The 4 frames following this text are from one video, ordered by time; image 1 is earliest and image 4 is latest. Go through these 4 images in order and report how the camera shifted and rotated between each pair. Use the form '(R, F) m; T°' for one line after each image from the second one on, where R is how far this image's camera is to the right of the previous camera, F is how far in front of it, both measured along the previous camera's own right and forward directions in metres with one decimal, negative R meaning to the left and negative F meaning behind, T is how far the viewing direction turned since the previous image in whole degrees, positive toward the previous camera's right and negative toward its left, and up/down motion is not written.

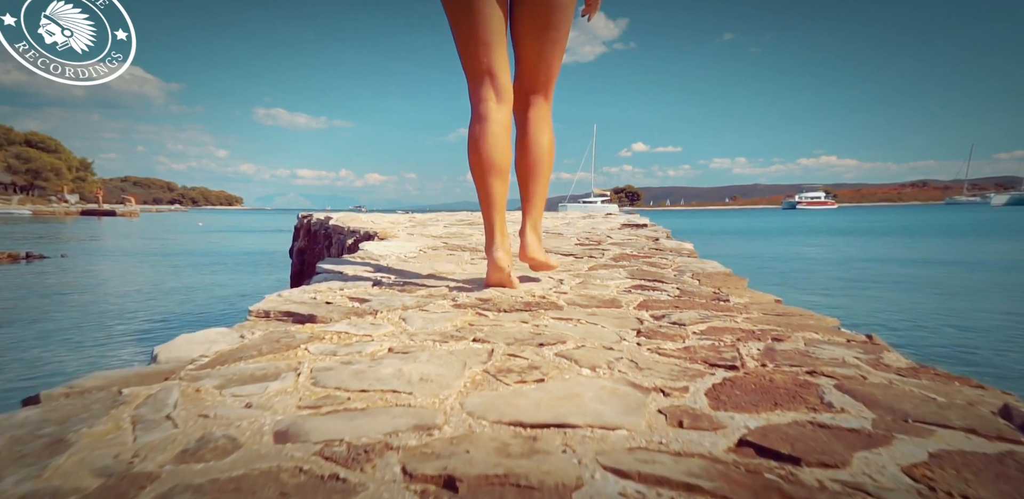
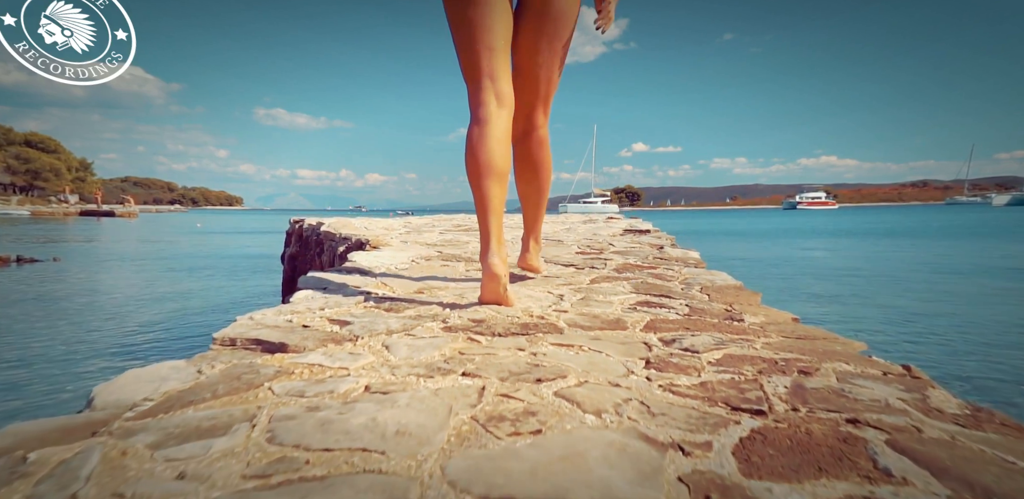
(0.0, +0.2) m; 0°
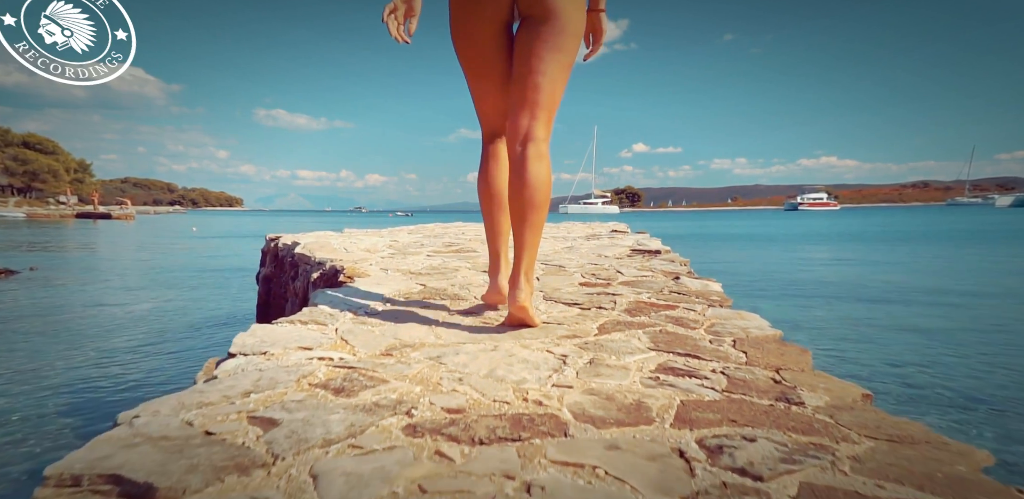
(0.0, +0.7) m; 0°
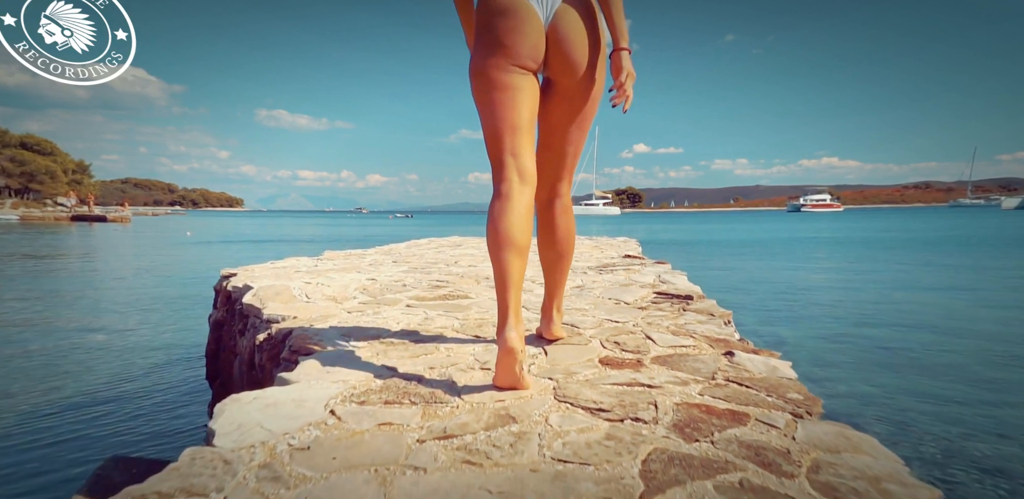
(0.0, +1.1) m; 0°
